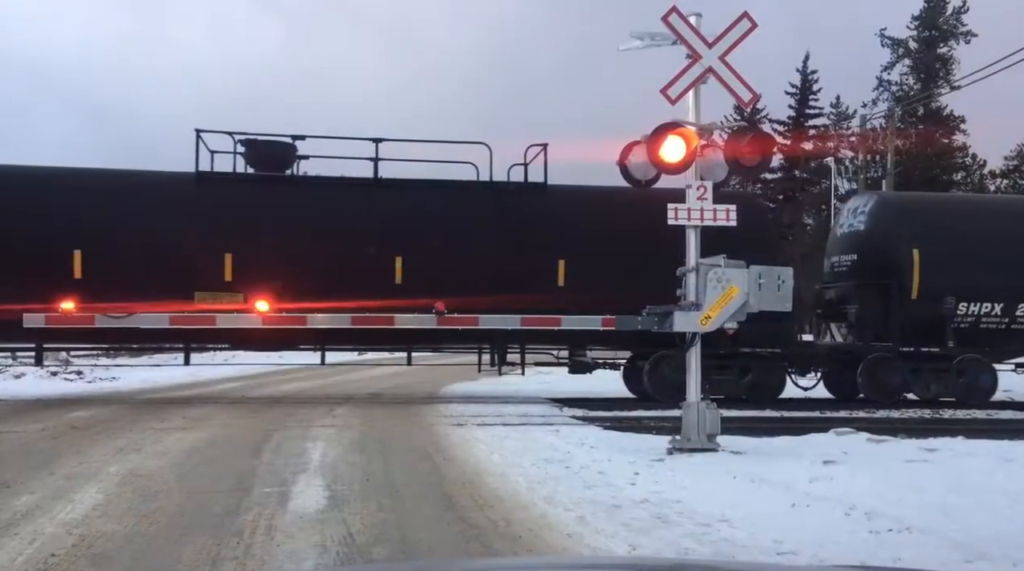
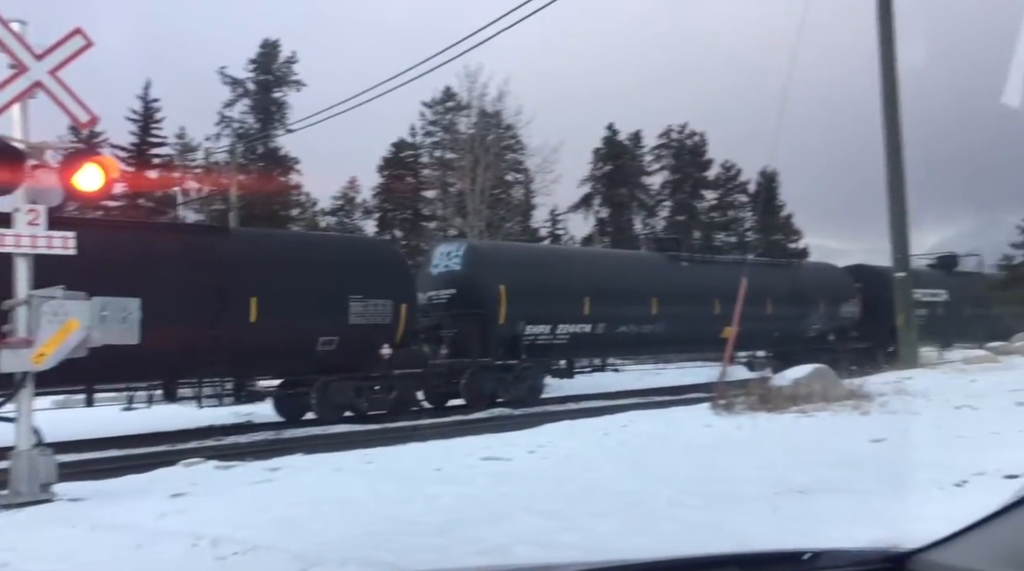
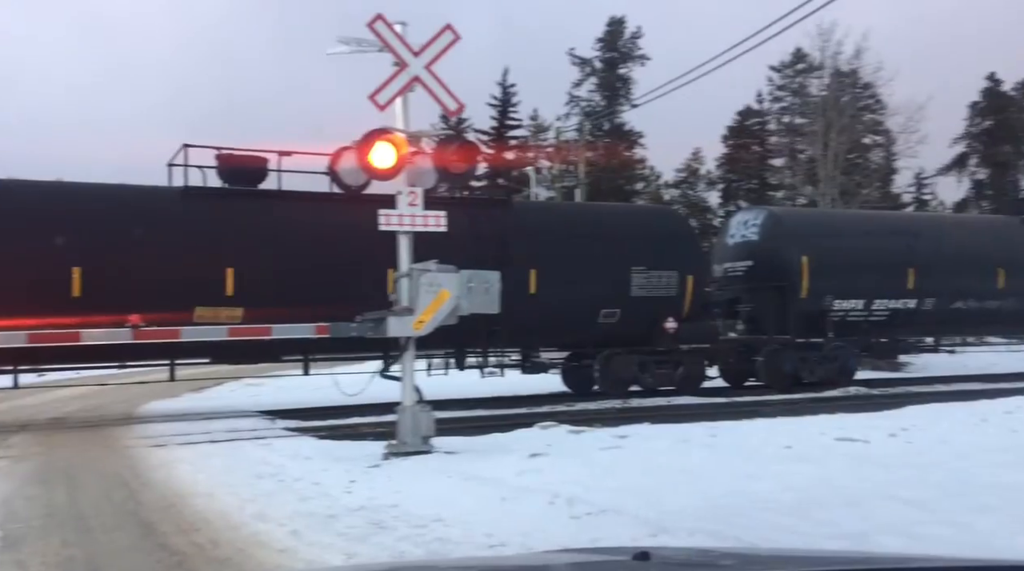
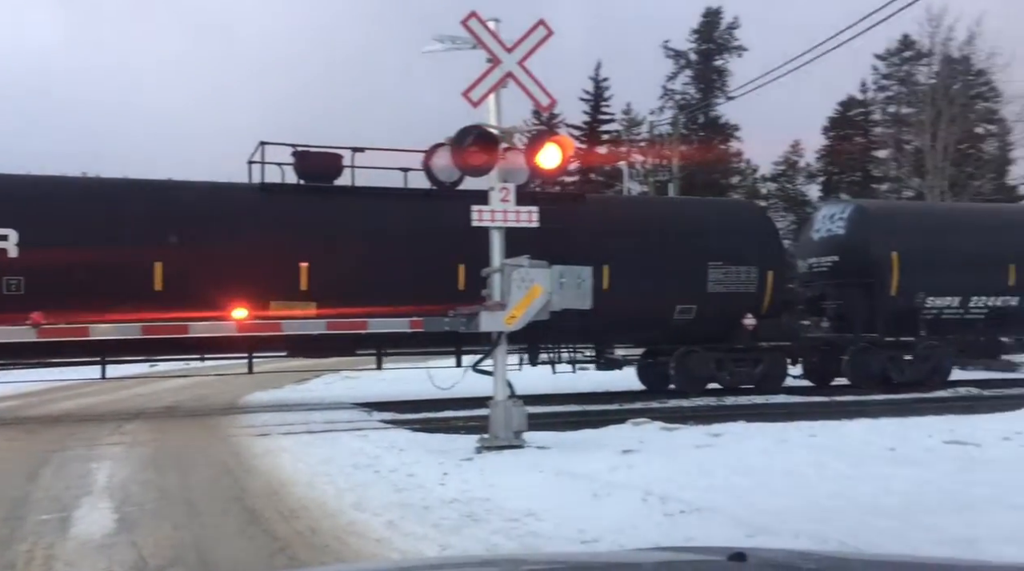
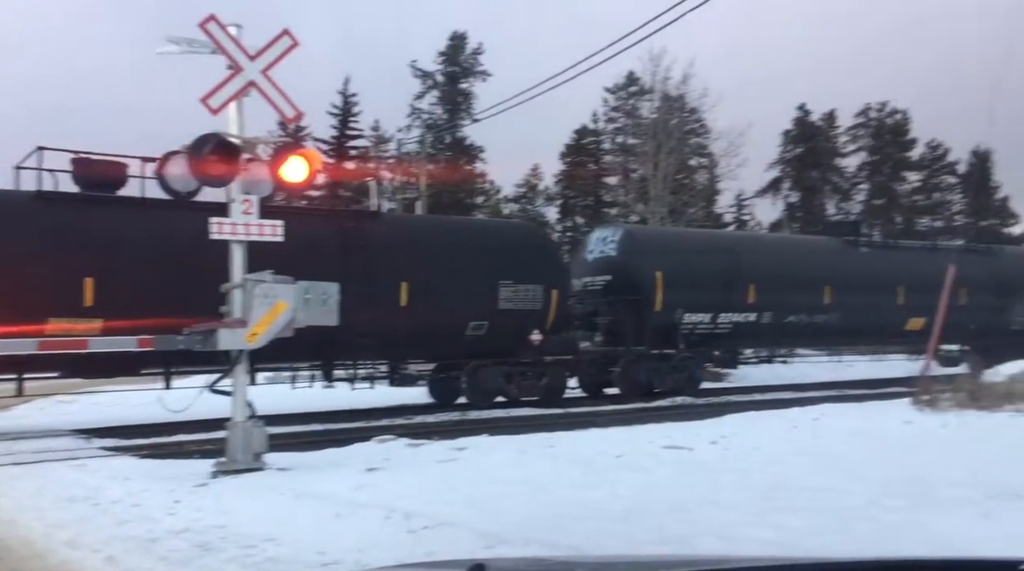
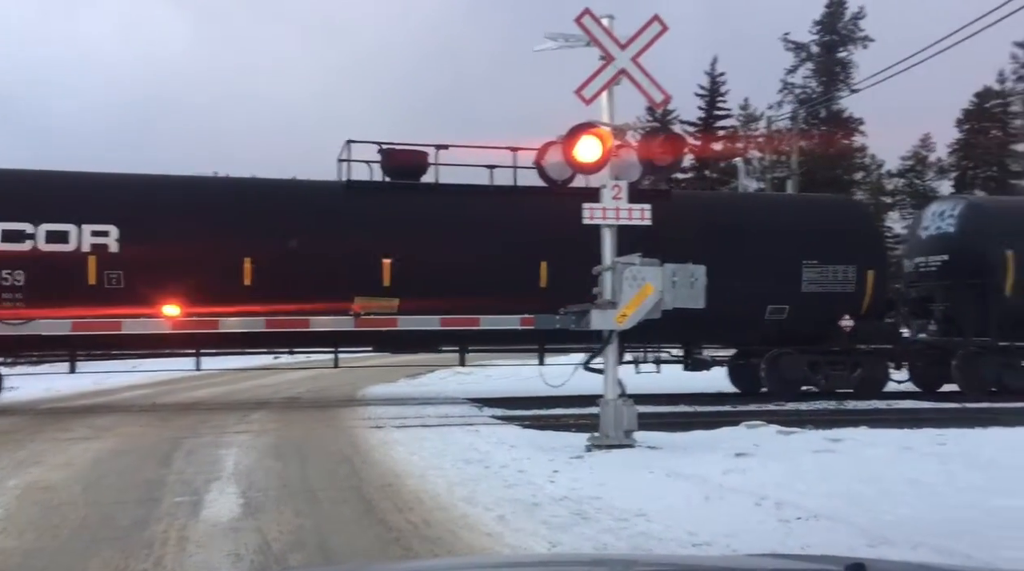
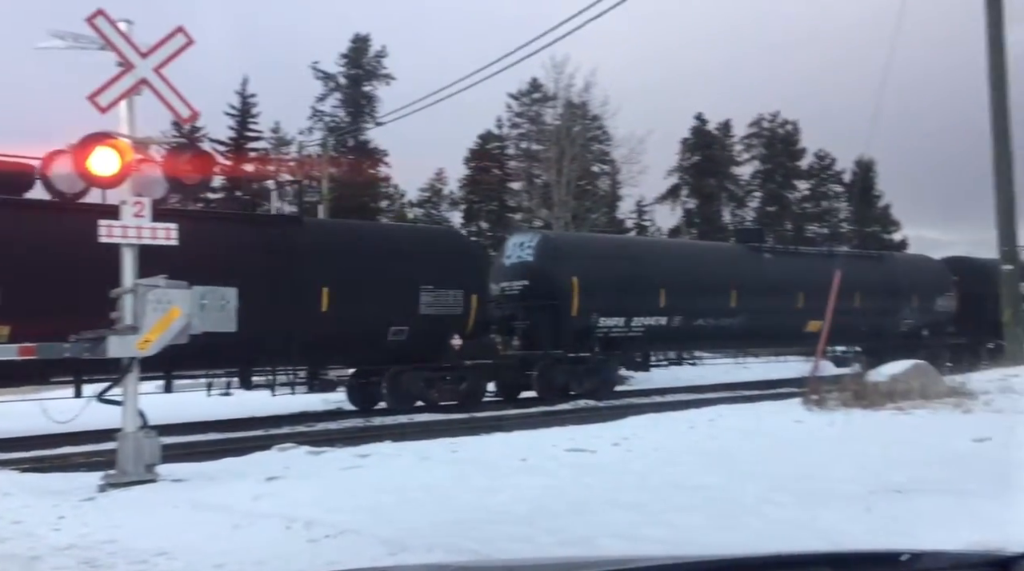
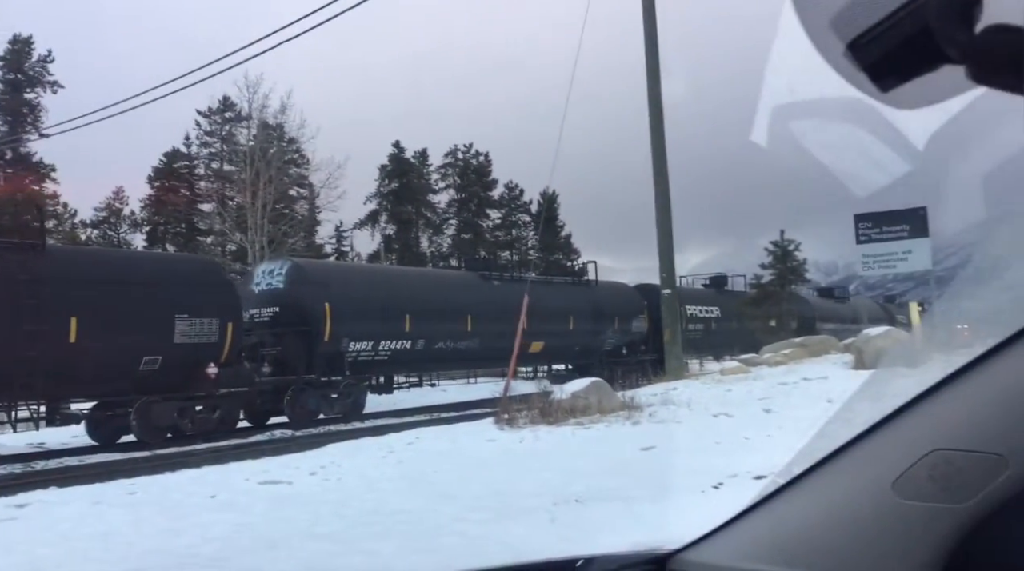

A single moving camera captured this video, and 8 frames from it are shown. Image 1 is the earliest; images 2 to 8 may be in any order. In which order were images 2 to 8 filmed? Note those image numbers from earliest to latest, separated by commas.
6, 4, 3, 5, 7, 2, 8
